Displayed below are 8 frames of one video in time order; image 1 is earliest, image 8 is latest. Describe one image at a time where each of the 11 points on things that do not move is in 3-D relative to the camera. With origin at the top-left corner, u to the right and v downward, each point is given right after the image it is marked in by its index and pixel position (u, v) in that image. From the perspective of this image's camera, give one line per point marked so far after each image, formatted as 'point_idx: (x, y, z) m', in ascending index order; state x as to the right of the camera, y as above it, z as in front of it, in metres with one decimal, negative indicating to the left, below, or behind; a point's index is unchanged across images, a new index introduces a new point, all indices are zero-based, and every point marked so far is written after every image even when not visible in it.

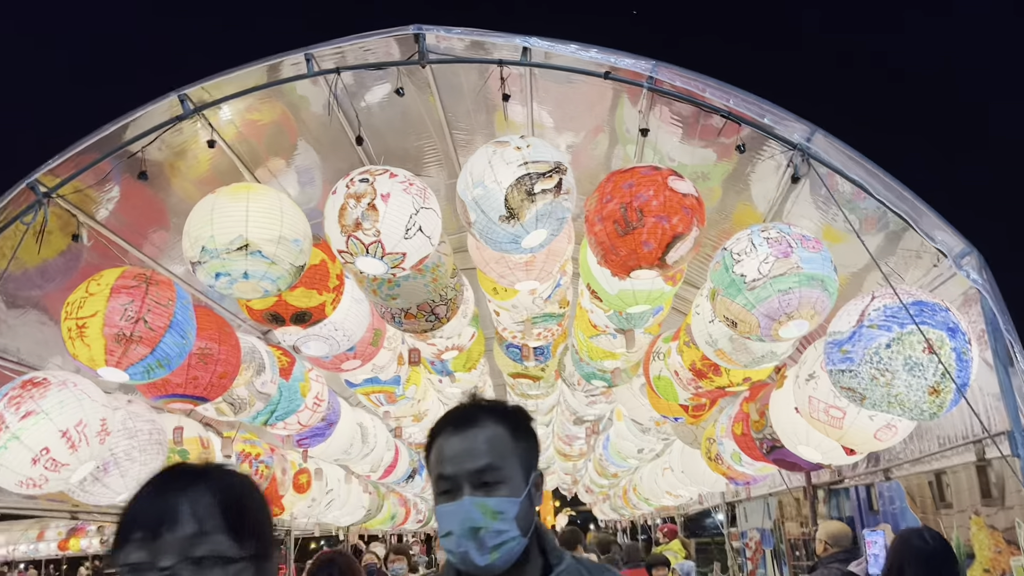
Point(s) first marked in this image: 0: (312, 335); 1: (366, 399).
0: (-1.0, -0.2, +4.1) m
1: (-1.0, -0.8, +6.0) m
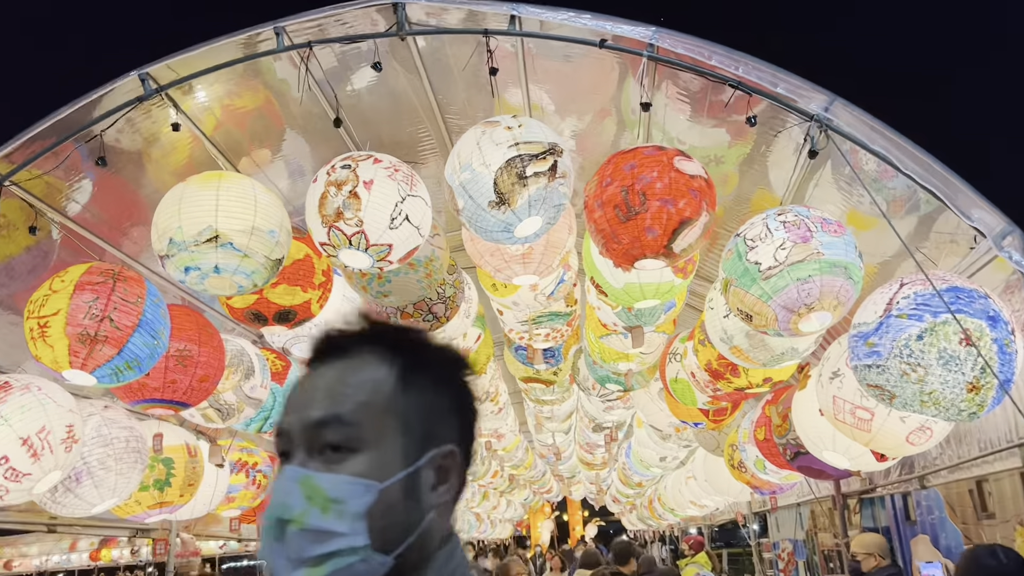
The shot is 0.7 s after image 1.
0: (-1.0, -0.2, +3.9) m
1: (-0.9, -0.8, +5.8) m
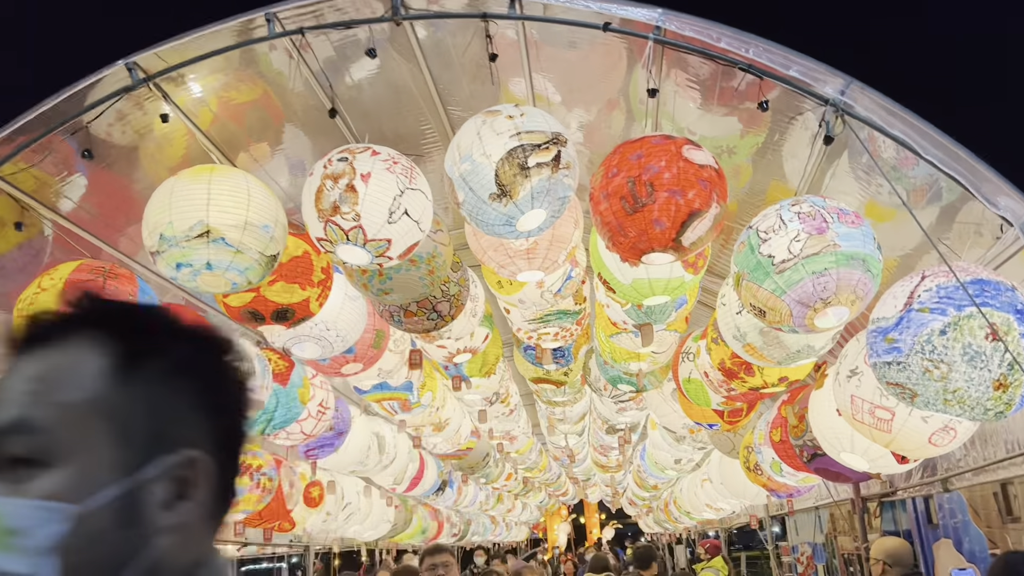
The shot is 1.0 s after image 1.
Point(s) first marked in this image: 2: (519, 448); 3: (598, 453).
0: (-0.9, -0.2, +3.8) m
1: (-0.9, -0.8, +5.7) m
2: (+0.1, -1.7, +8.8) m
3: (+0.9, -1.8, +9.2) m
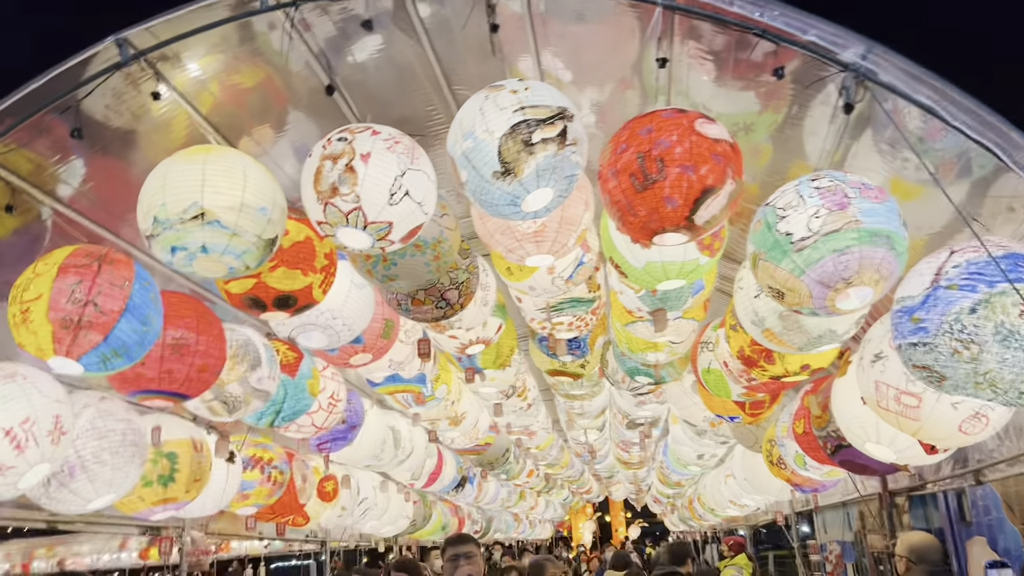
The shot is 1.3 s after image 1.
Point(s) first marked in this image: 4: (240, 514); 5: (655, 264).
0: (-0.9, -0.2, +3.7) m
1: (-0.8, -0.7, +5.6) m
2: (+0.3, -1.6, +8.7) m
3: (+1.1, -1.7, +9.1) m
4: (-1.5, -1.3, +4.8) m
5: (+0.5, +0.1, +3.2) m
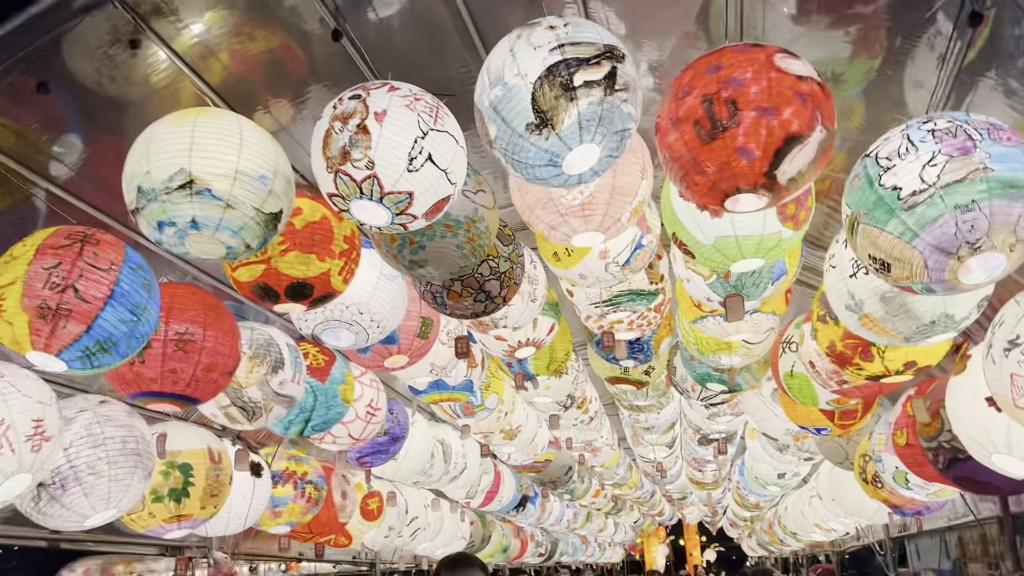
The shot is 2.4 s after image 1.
0: (-0.7, -0.1, +3.3) m
1: (-0.4, -0.7, +5.1) m
2: (+0.9, -1.7, +8.2) m
3: (+1.8, -1.8, +8.4) m
4: (-1.2, -1.3, +4.4) m
5: (+0.7, +0.2, +2.7) m
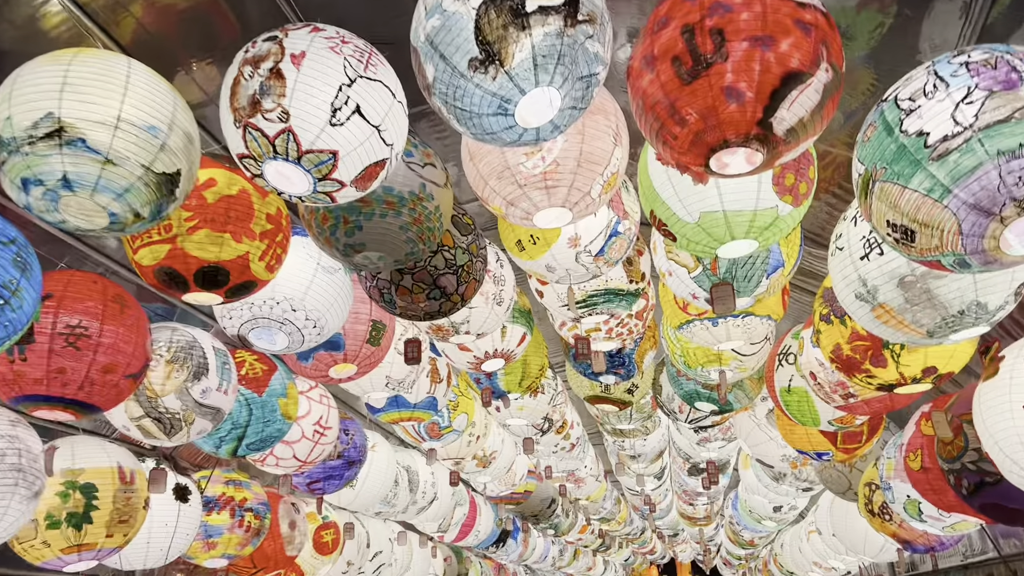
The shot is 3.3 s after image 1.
0: (-0.8, -0.1, +2.9) m
1: (-0.6, -0.8, +4.7) m
2: (+0.7, -1.8, +7.7) m
3: (+1.6, -2.0, +8.0) m
4: (-1.4, -1.3, +3.9) m
5: (+0.5, +0.2, +2.2) m
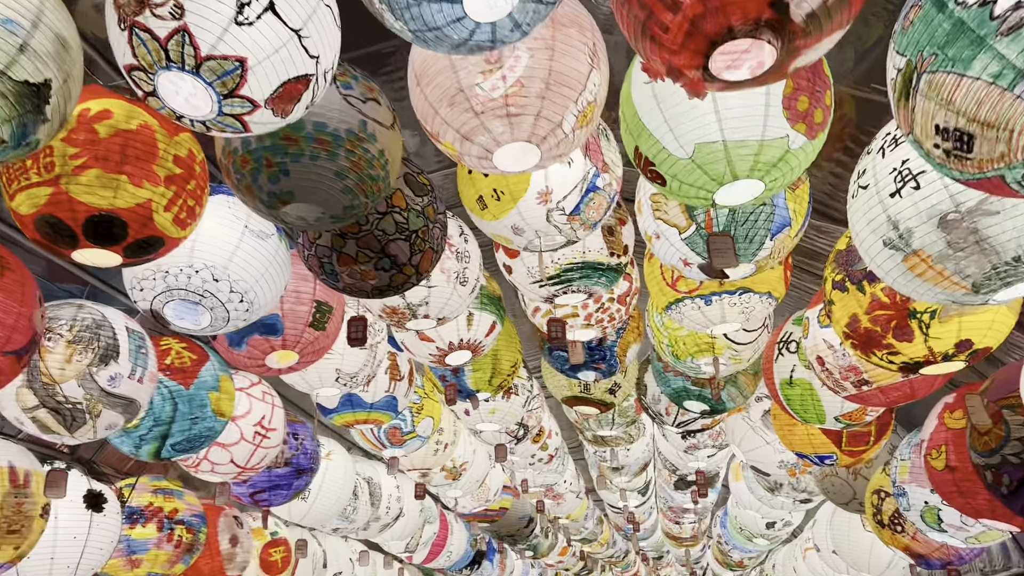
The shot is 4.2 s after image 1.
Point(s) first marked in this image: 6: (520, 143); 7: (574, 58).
0: (-1.0, 0.0, +2.4) m
1: (-0.7, -0.7, +4.2) m
2: (+0.5, -1.9, +7.2) m
3: (+1.4, -2.0, +7.5) m
4: (-1.5, -1.2, +3.5) m
5: (+0.4, +0.3, +1.8) m
6: (0.0, +0.3, +1.9) m
7: (+0.1, +0.5, +1.9) m
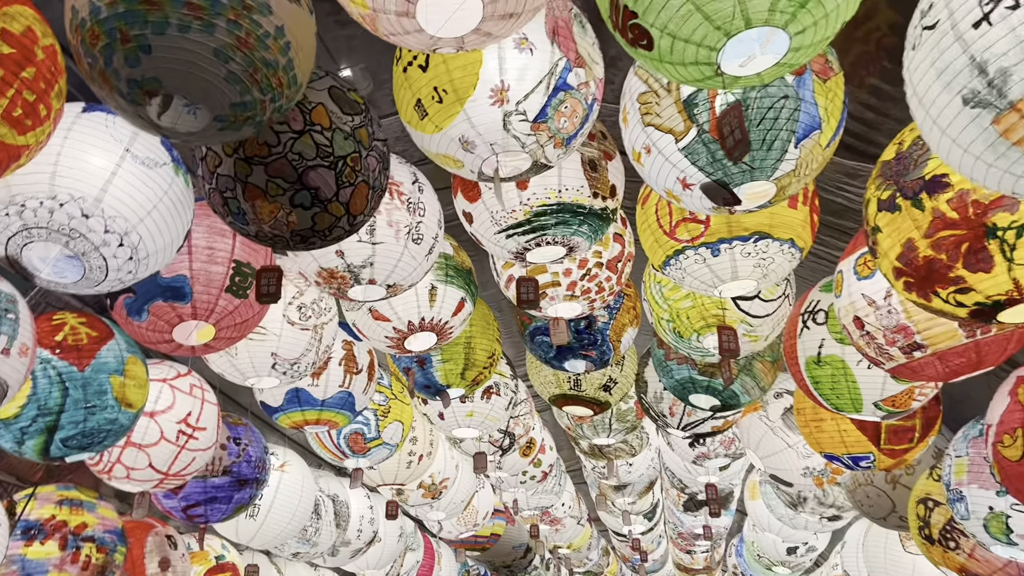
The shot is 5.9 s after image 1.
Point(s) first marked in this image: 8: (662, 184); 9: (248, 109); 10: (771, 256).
0: (-1.1, +0.1, +1.9) m
1: (-0.8, -0.7, +3.7) m
2: (+0.4, -1.9, +6.6) m
3: (+1.3, -2.1, +6.9) m
4: (-1.6, -1.1, +2.9) m
5: (+0.3, +0.5, +1.3) m
6: (-0.1, +0.5, +1.4) m
7: (0.0, +0.7, +1.4) m
8: (+0.4, +0.2, +1.9) m
9: (-0.5, +0.4, +1.7) m
10: (+0.7, +0.1, +2.3) m
